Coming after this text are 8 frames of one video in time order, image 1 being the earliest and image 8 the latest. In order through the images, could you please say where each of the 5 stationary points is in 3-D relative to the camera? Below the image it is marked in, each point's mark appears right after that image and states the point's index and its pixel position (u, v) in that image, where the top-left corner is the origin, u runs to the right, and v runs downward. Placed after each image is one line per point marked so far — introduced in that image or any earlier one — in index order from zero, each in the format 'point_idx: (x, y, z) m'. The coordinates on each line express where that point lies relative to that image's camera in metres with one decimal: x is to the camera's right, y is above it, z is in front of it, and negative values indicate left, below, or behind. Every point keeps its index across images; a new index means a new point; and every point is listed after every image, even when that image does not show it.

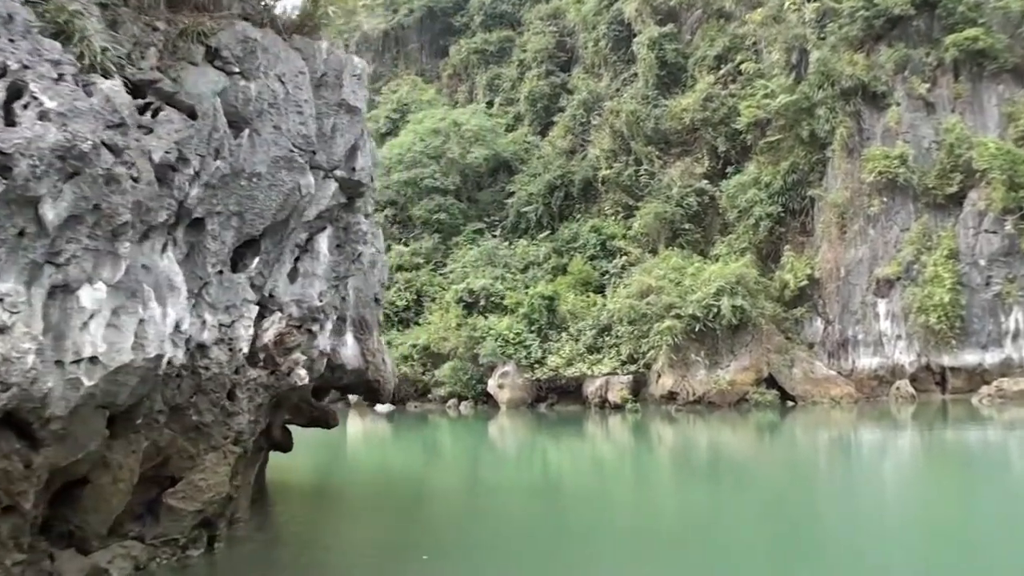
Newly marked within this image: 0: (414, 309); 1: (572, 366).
0: (-1.4, -0.3, +18.4) m
1: (+0.8, -1.0, +15.9) m
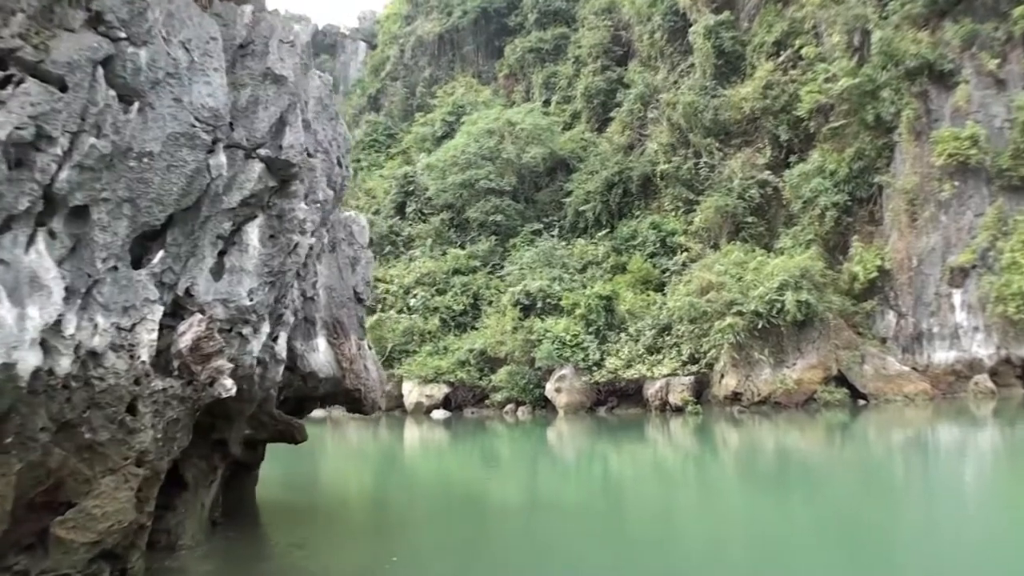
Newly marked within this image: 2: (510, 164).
0: (-0.6, -0.4, +18.0) m
1: (+1.5, -1.0, +15.3) m
2: (0.0, +2.0, +19.5) m
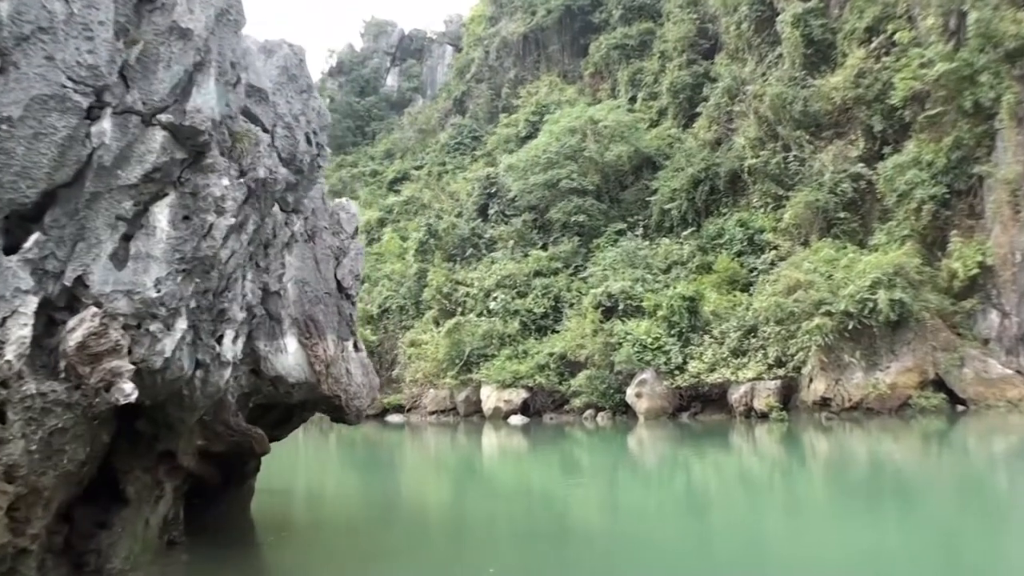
0: (+0.6, -0.4, +17.5) m
1: (+2.4, -1.0, +14.7) m
2: (+1.2, +2.0, +19.0) m
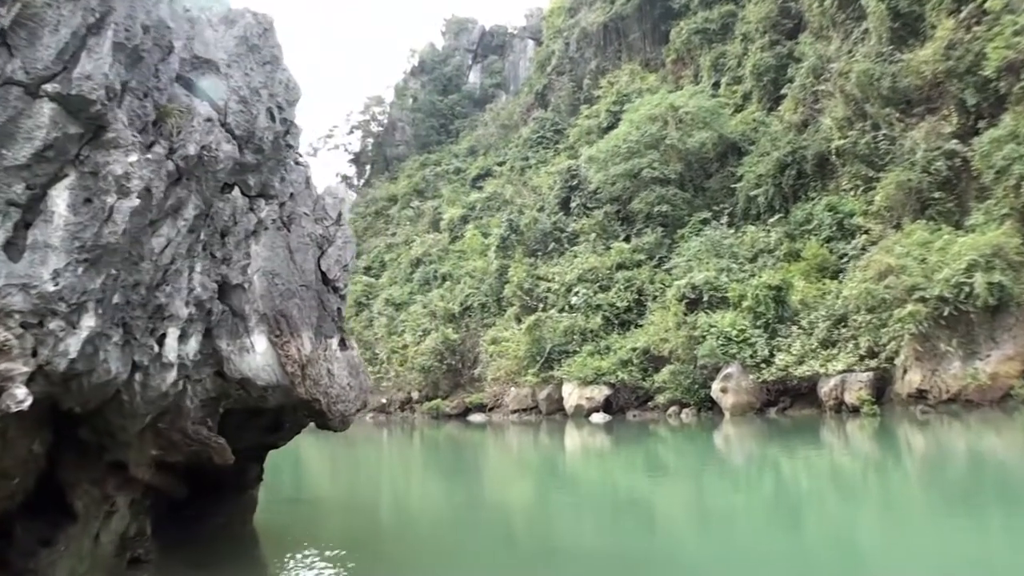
0: (+1.7, -0.3, +16.9) m
1: (+3.3, -0.9, +14.0) m
2: (+2.4, +2.1, +18.4) m
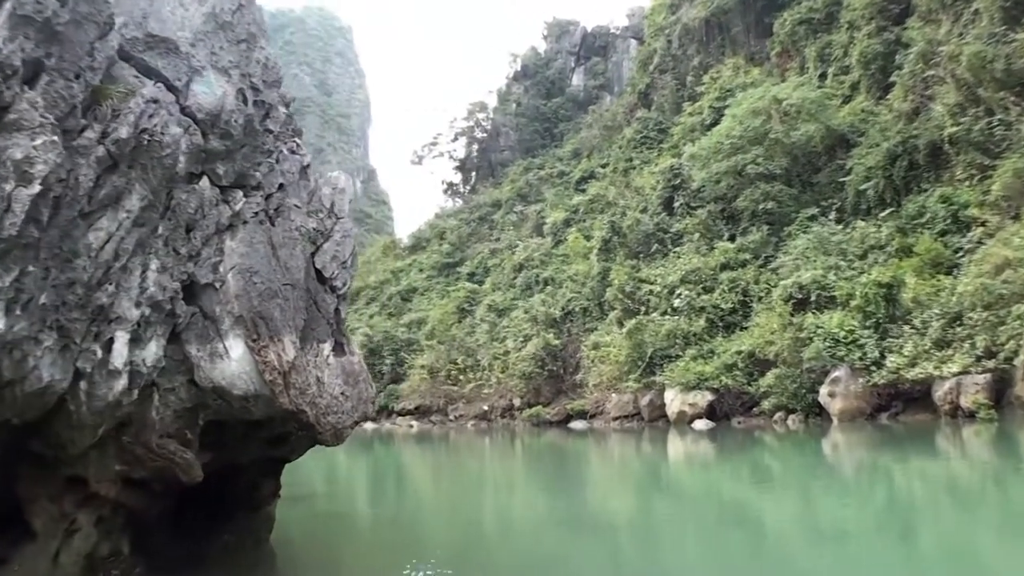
0: (+3.0, -0.3, +16.3) m
1: (+4.3, -0.8, +13.3) m
2: (+3.8, +2.1, +17.7) m
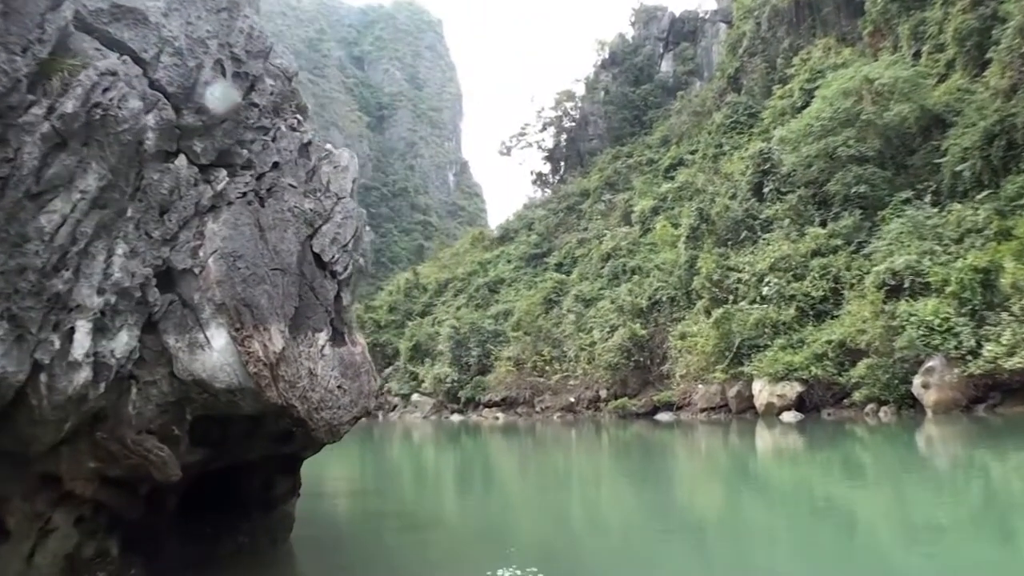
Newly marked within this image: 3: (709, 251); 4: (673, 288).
0: (+4.1, -0.1, +15.8) m
1: (+5.1, -0.7, +12.6) m
2: (+5.0, +2.3, +17.1) m
3: (+2.9, +0.5, +18.5) m
4: (+2.4, 0.0, +18.7) m
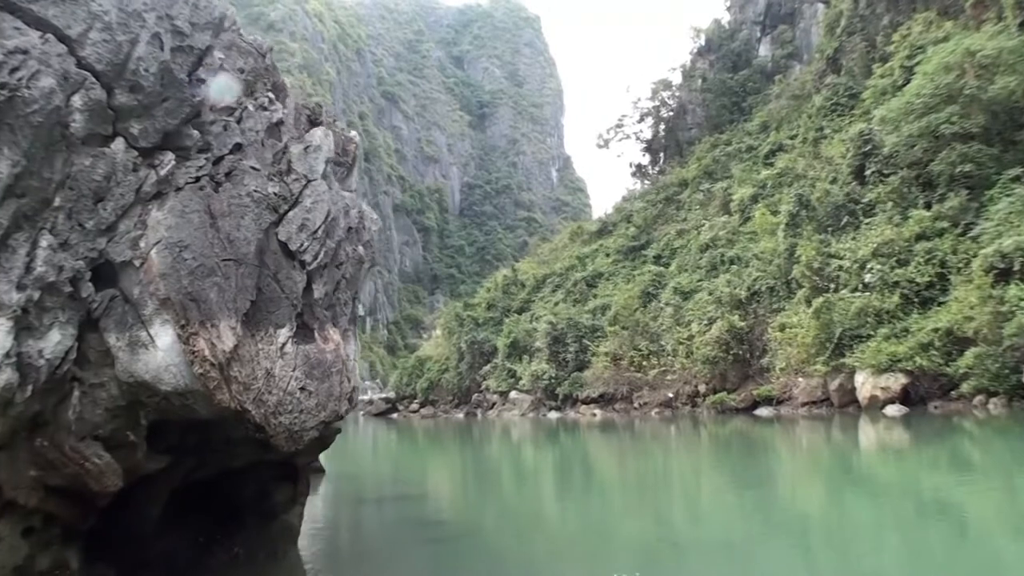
0: (+5.2, 0.0, +15.1) m
1: (+6.0, -0.5, +11.8) m
2: (+6.2, +2.5, +16.3) m
3: (+4.3, +0.7, +17.8) m
4: (+3.8, +0.1, +18.1) m
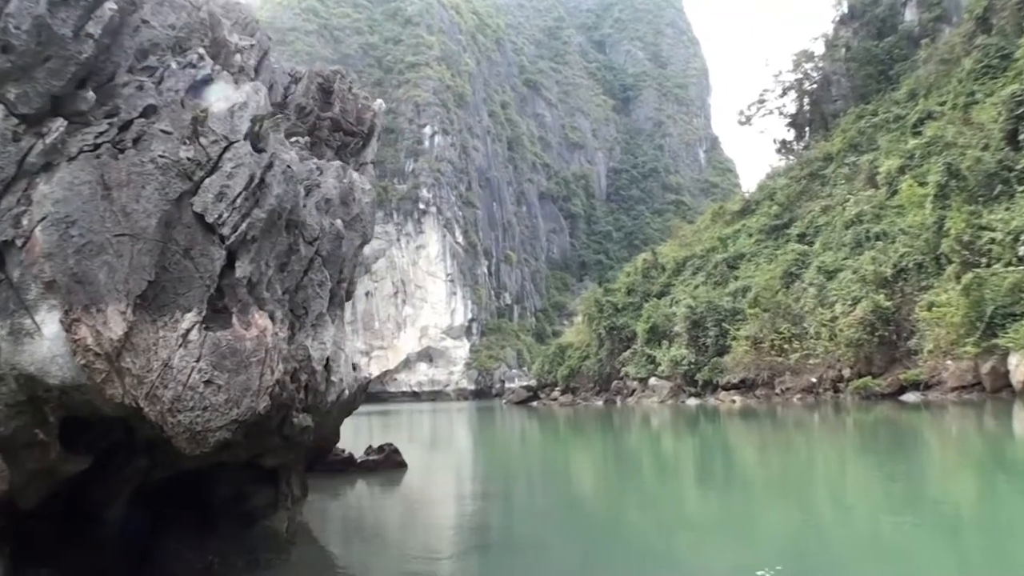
0: (+6.6, +0.4, +13.9) m
1: (+7.0, -0.2, +10.6) m
2: (+7.7, +2.8, +15.0) m
3: (+6.1, +1.0, +16.7) m
4: (+5.6, +0.5, +17.1) m
